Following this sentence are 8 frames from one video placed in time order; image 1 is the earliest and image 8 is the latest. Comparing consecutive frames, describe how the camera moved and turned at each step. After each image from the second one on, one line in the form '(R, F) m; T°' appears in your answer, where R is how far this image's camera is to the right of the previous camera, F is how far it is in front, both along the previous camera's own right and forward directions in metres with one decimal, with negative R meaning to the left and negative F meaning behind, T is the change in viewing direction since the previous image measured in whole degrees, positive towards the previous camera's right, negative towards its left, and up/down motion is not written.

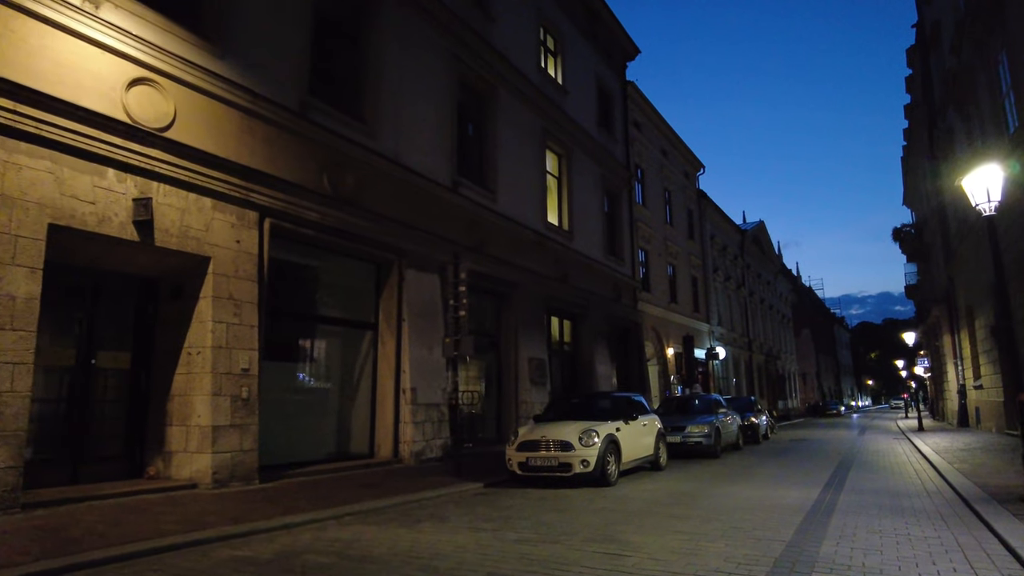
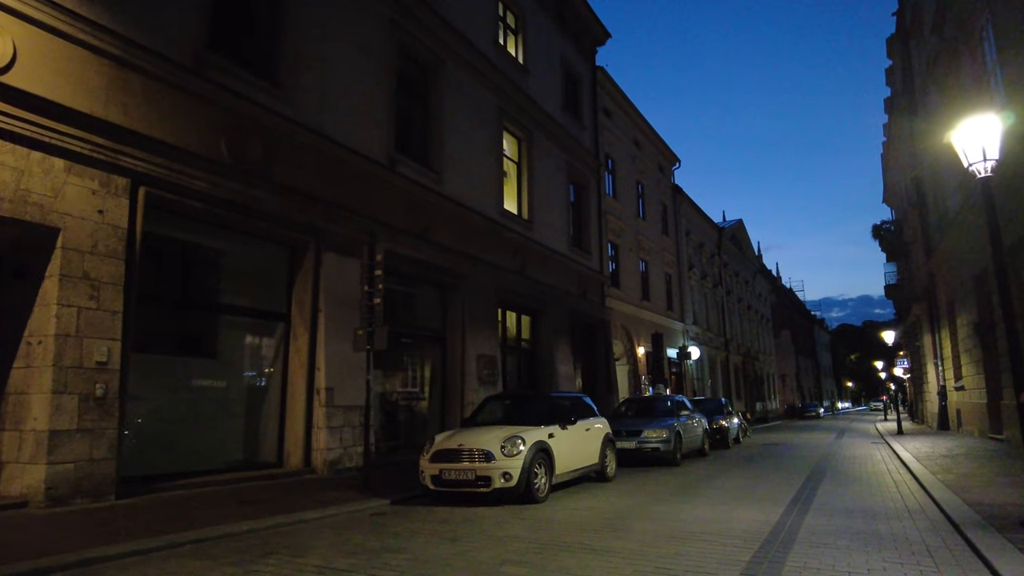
(+0.9, +1.5) m; +1°
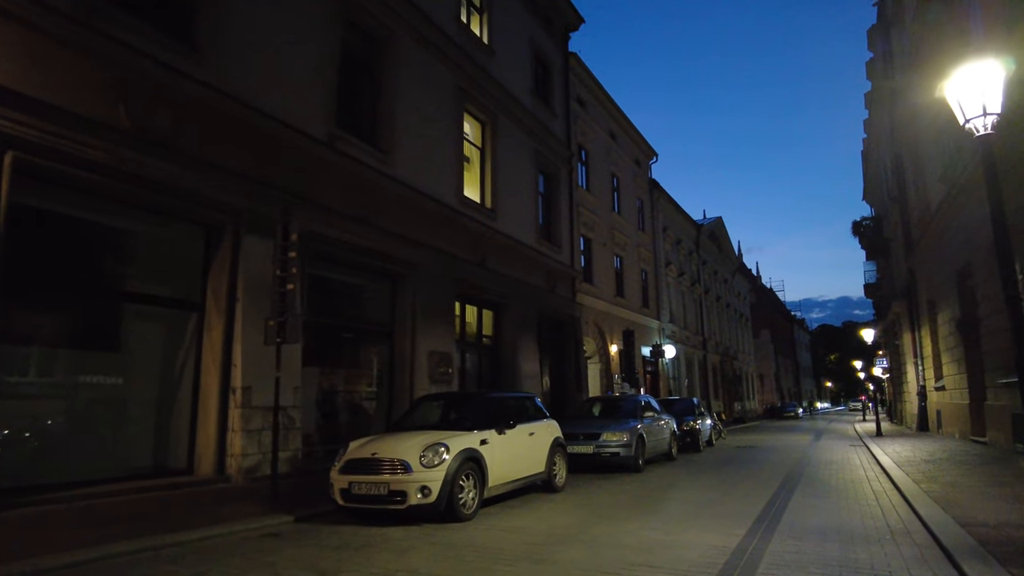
(+0.6, +1.1) m; +1°
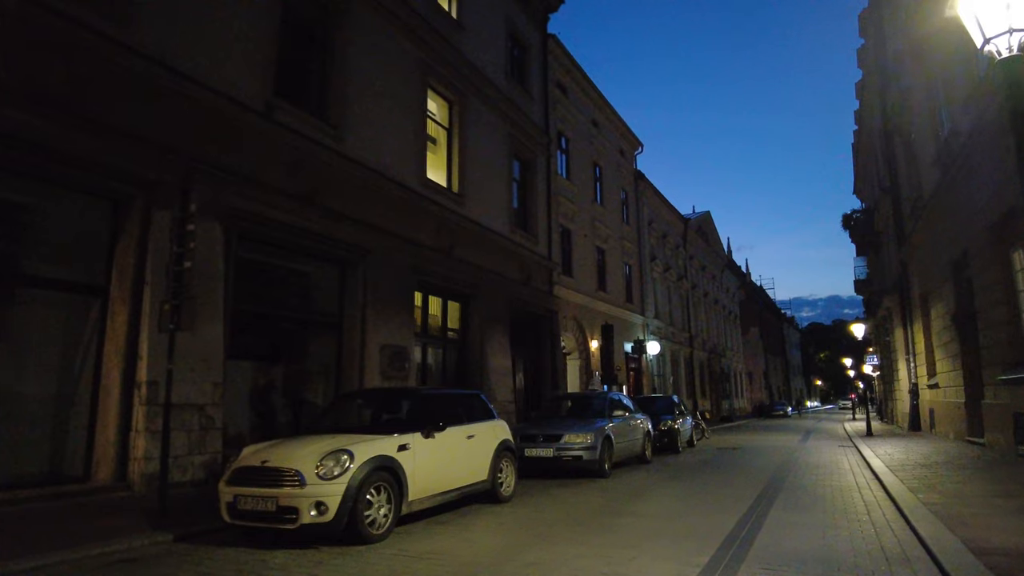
(+0.6, +1.2) m; +1°
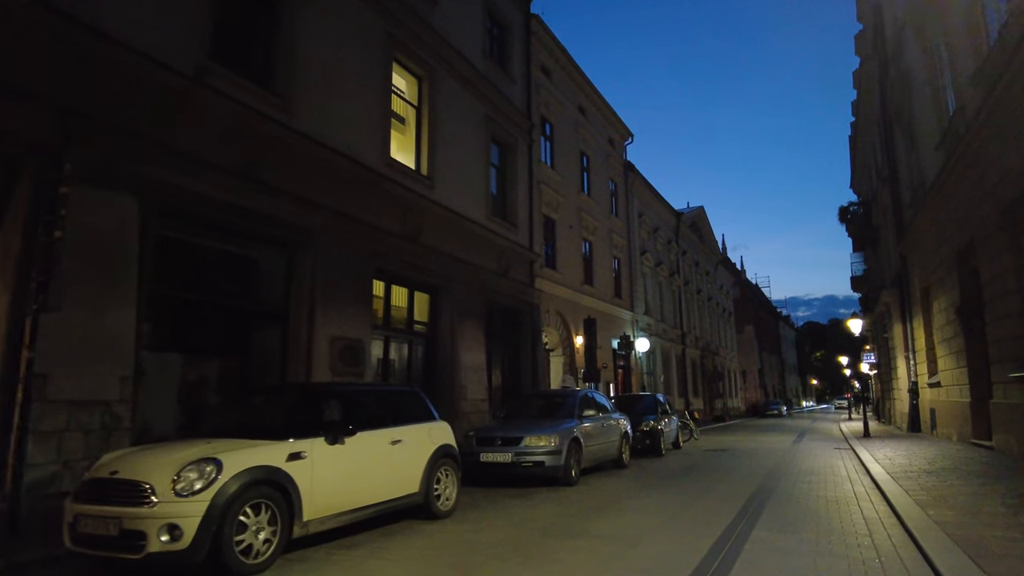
(+0.6, +1.2) m; 0°
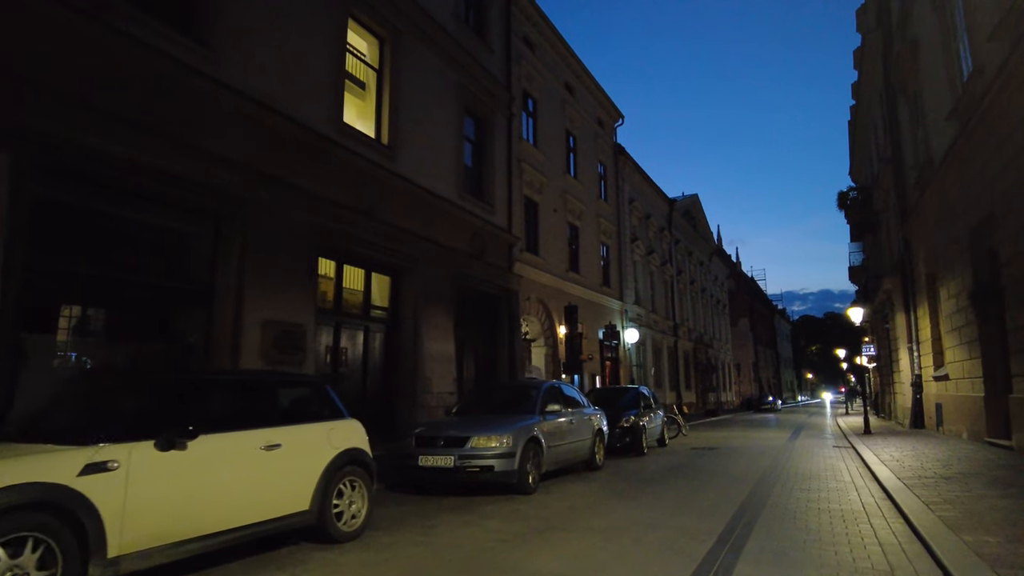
(+0.6, +1.4) m; 0°
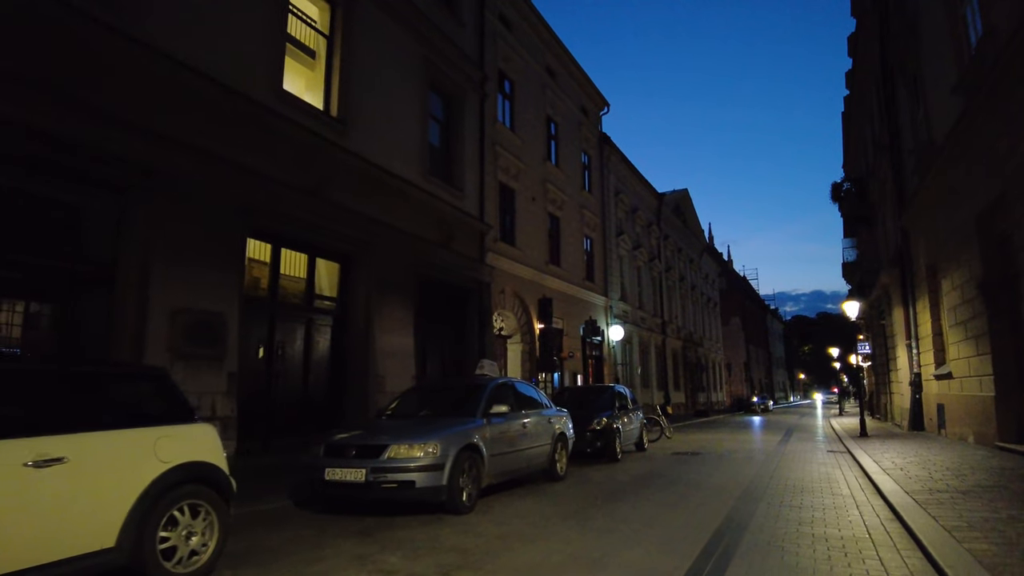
(+0.6, +1.4) m; +1°
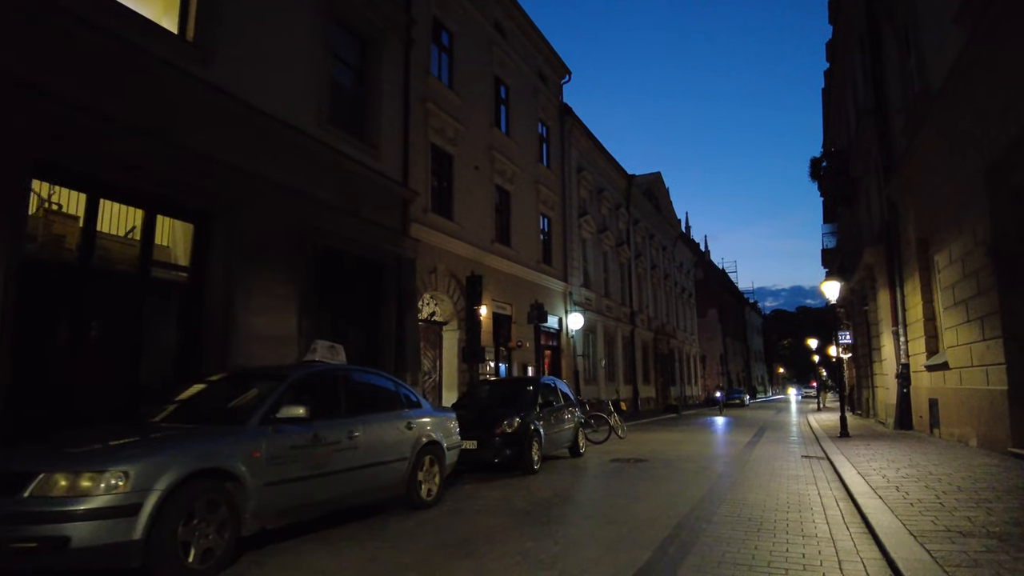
(+1.3, +2.6) m; +1°
